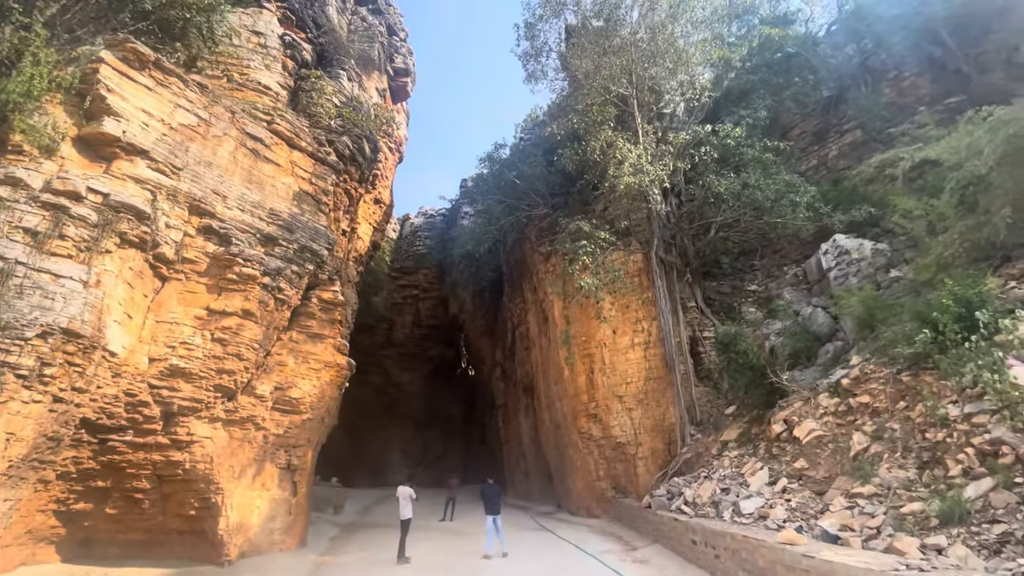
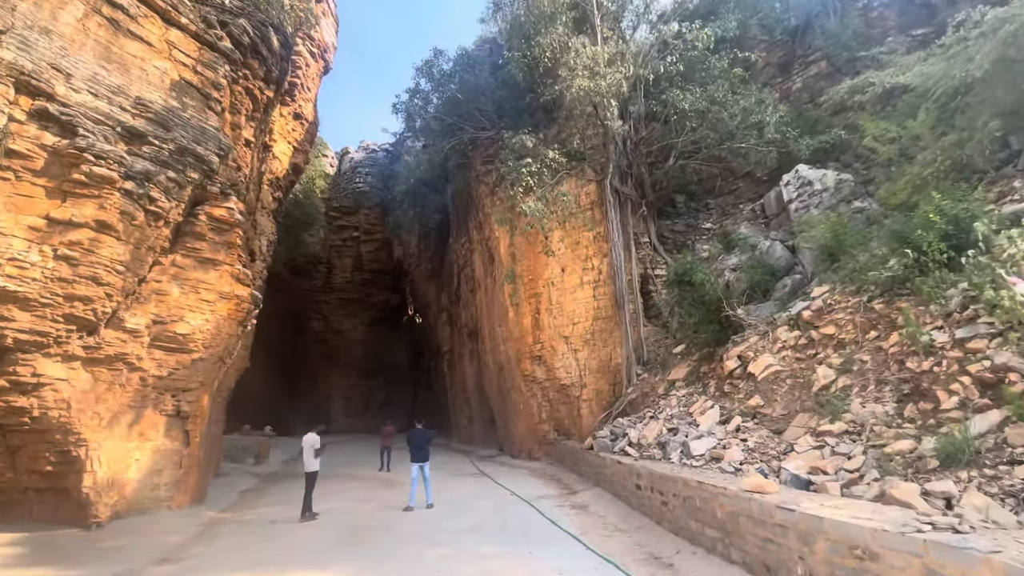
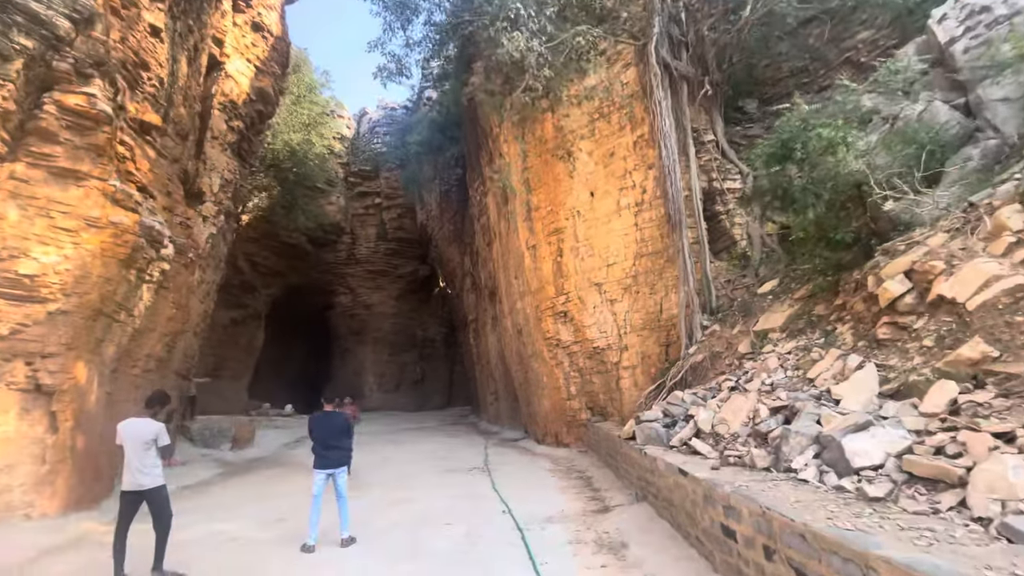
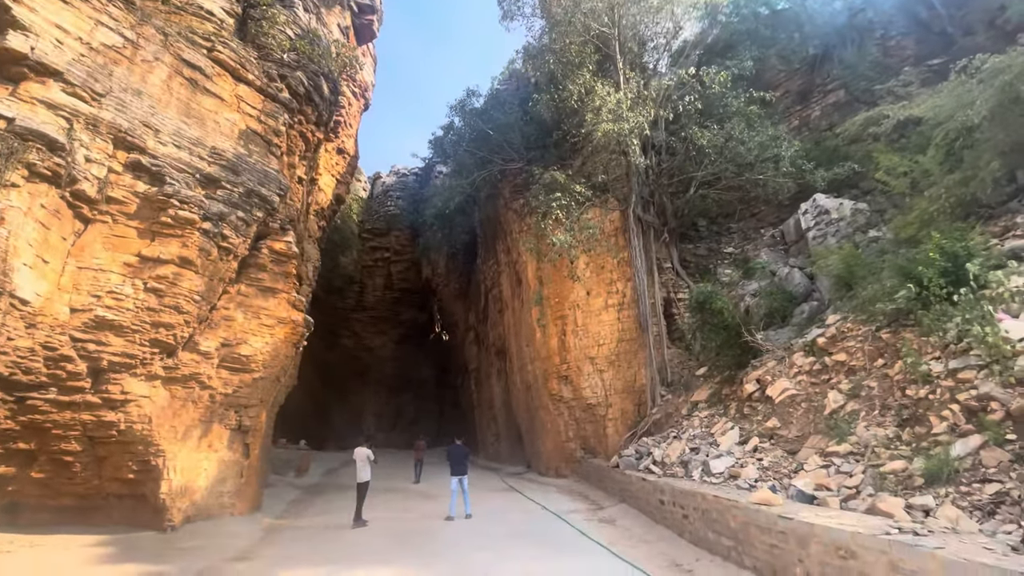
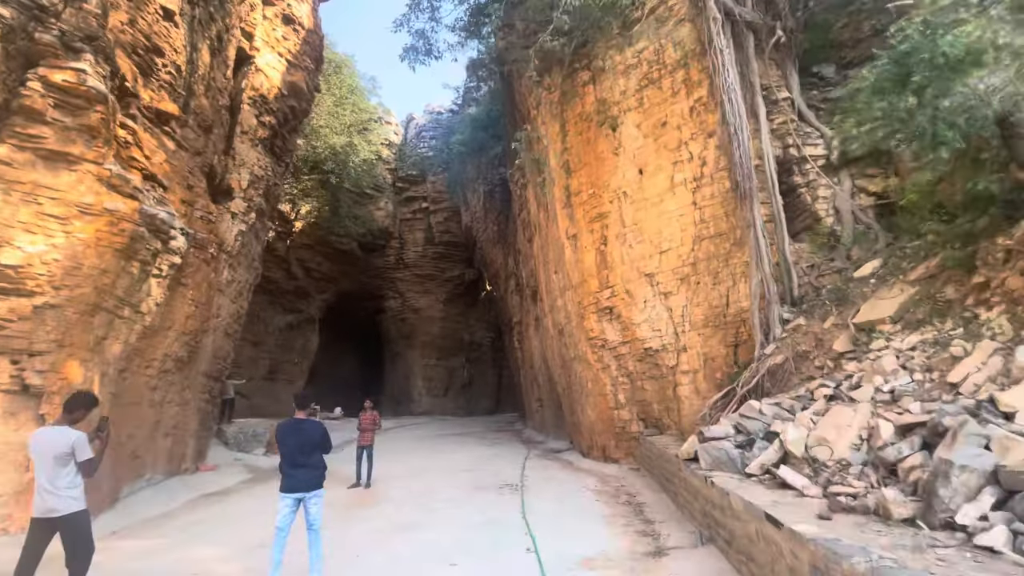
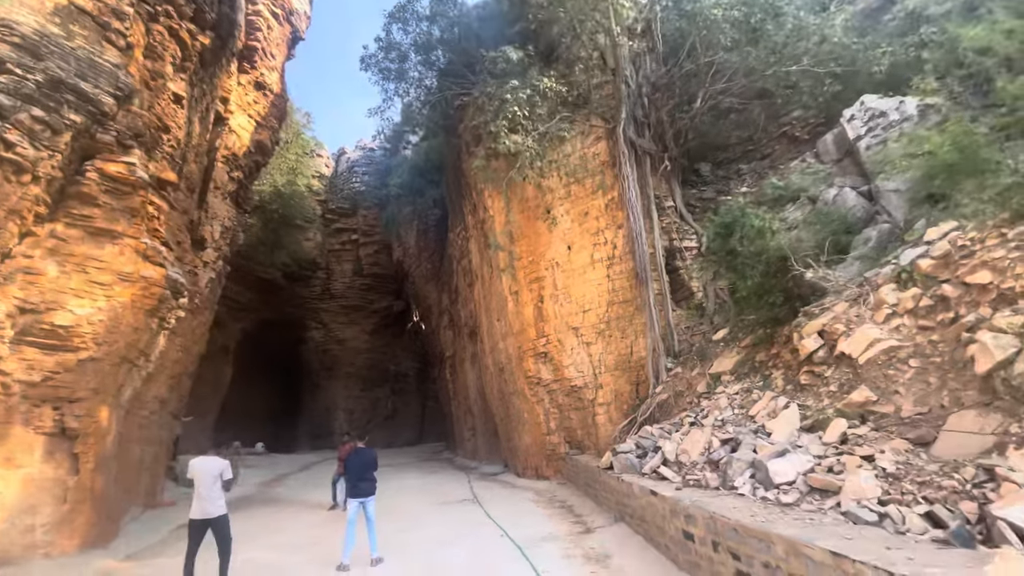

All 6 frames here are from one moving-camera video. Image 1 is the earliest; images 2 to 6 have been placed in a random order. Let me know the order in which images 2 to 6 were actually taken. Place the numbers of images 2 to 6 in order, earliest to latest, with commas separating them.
4, 2, 6, 3, 5
